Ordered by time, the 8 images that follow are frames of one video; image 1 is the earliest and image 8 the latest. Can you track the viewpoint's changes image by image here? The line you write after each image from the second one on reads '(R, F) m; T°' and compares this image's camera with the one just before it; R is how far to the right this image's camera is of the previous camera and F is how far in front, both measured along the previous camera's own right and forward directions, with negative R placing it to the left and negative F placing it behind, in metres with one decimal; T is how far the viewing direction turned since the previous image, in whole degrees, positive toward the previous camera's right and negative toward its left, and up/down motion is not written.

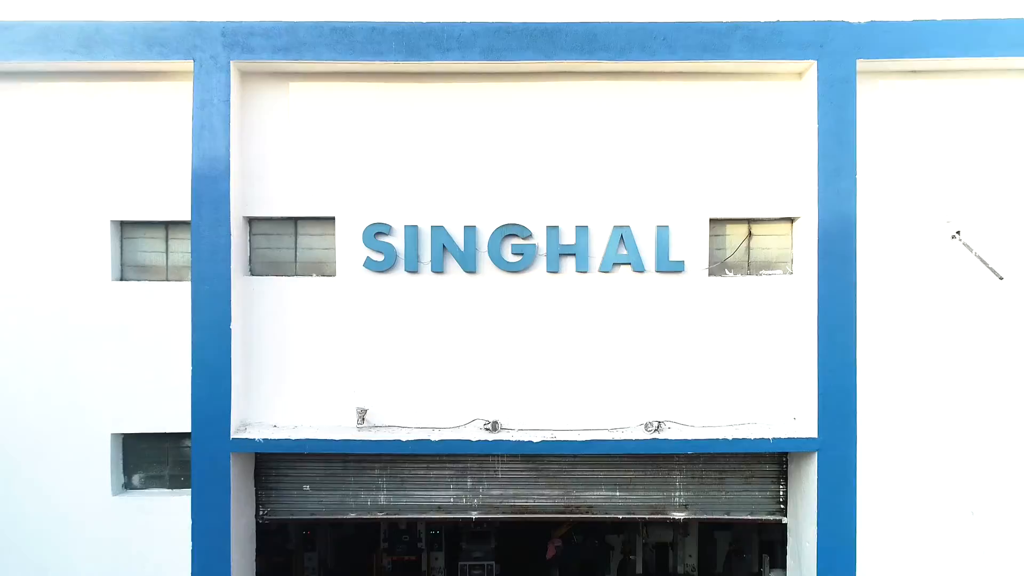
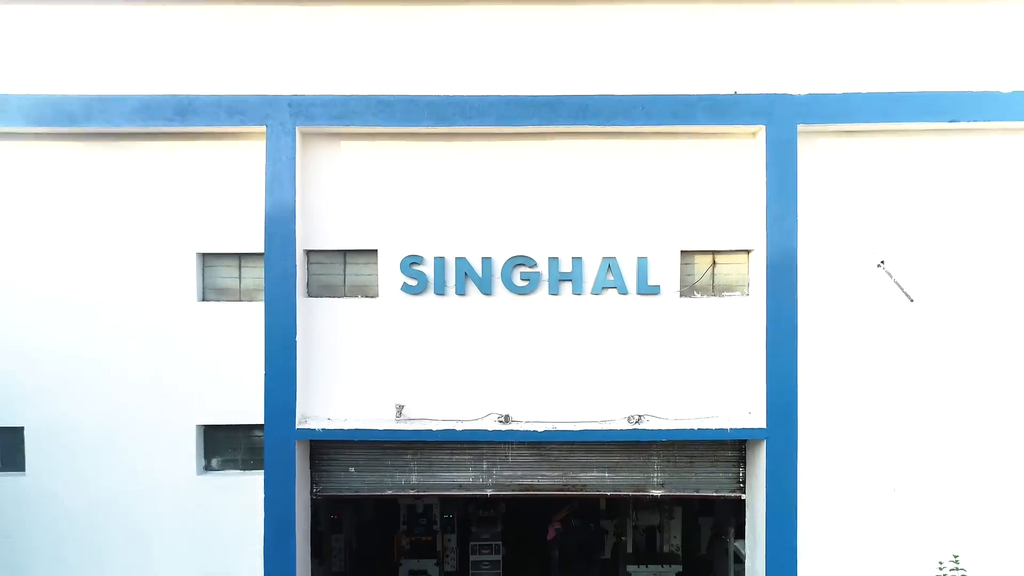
(0.0, -0.4) m; 0°
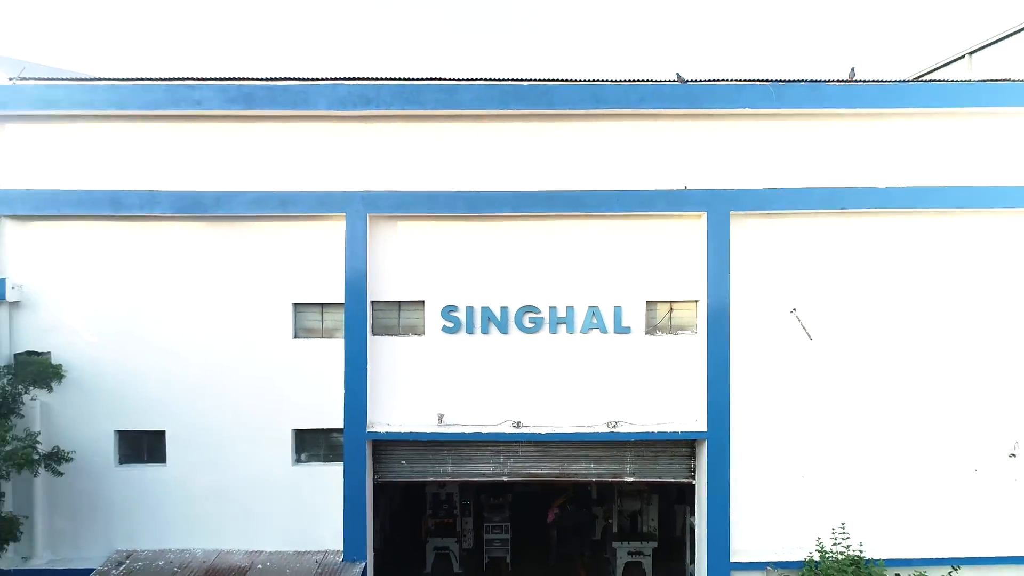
(-0.1, -0.9) m; 0°
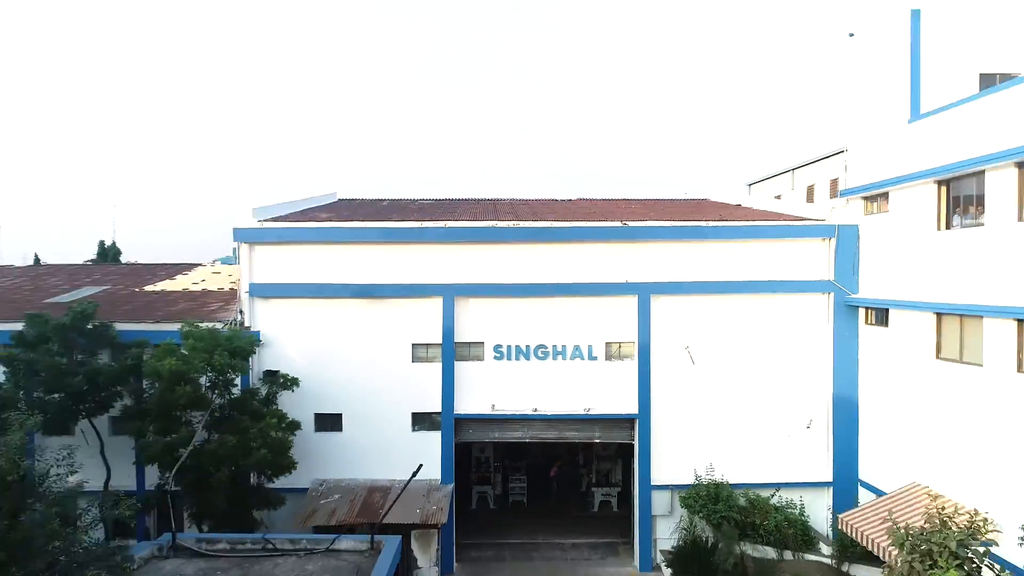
(-0.2, -2.6) m; 0°
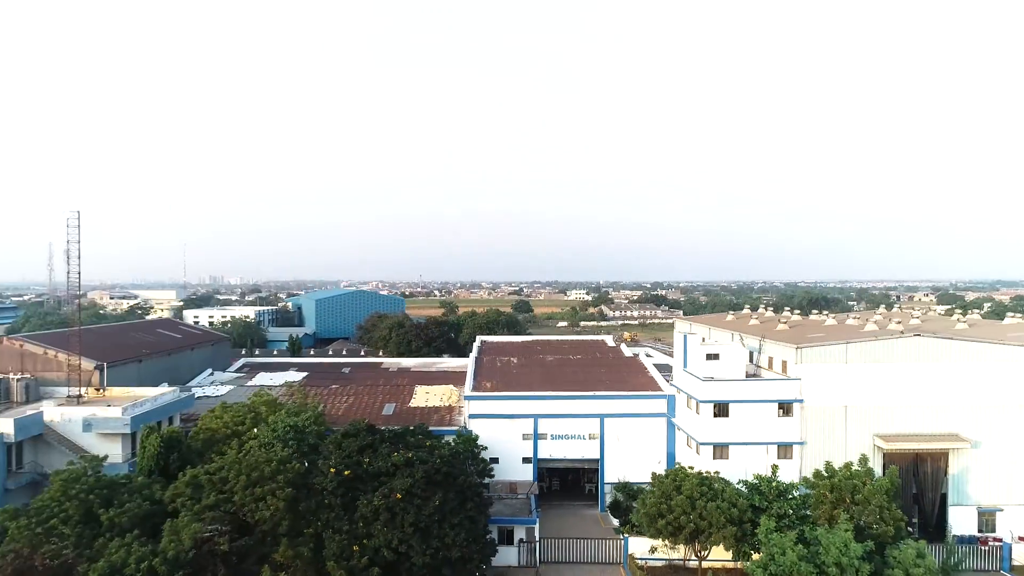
(-1.0, -11.3) m; 0°
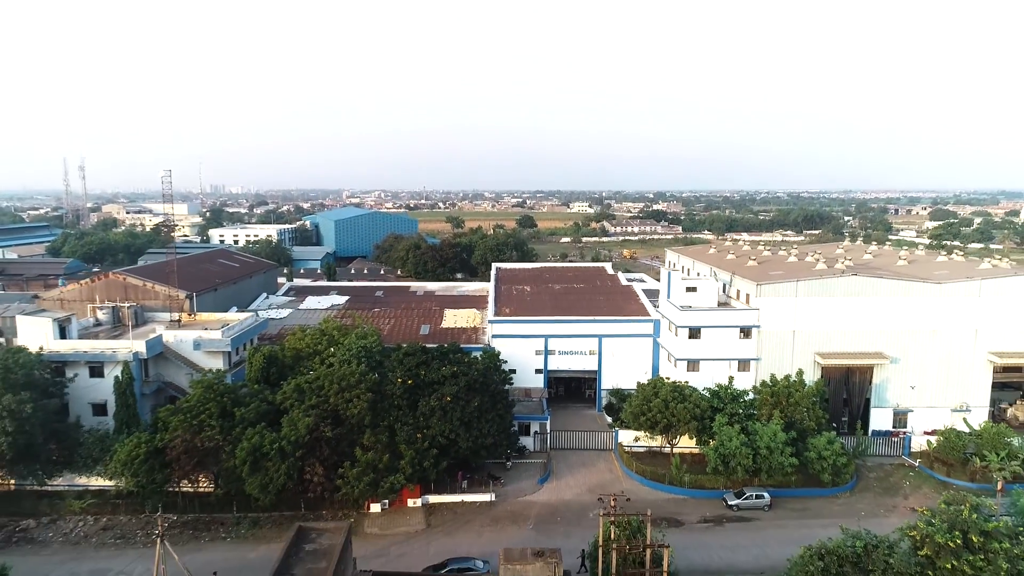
(-0.4, -3.6) m; 0°
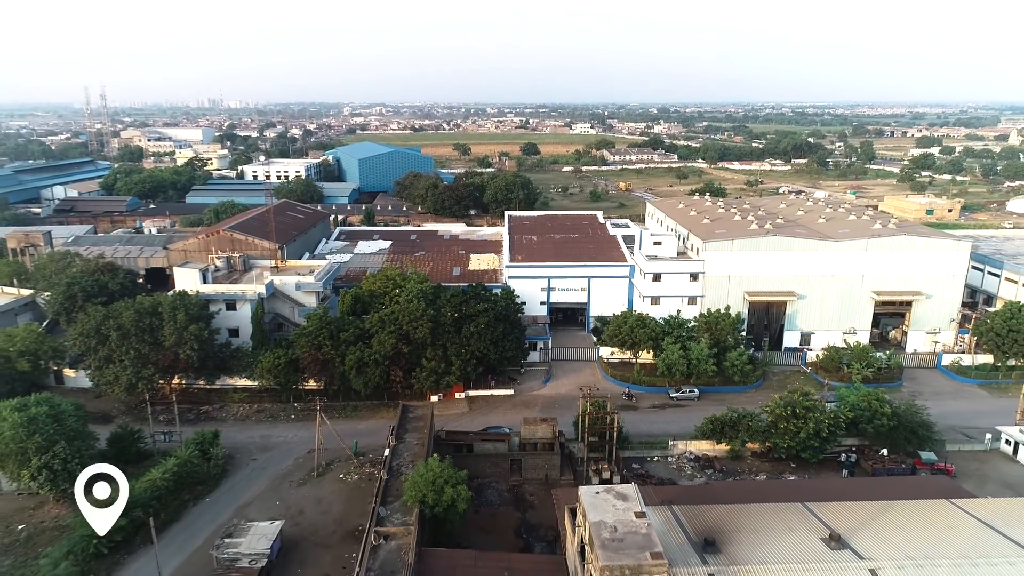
(-0.4, -6.9) m; 0°
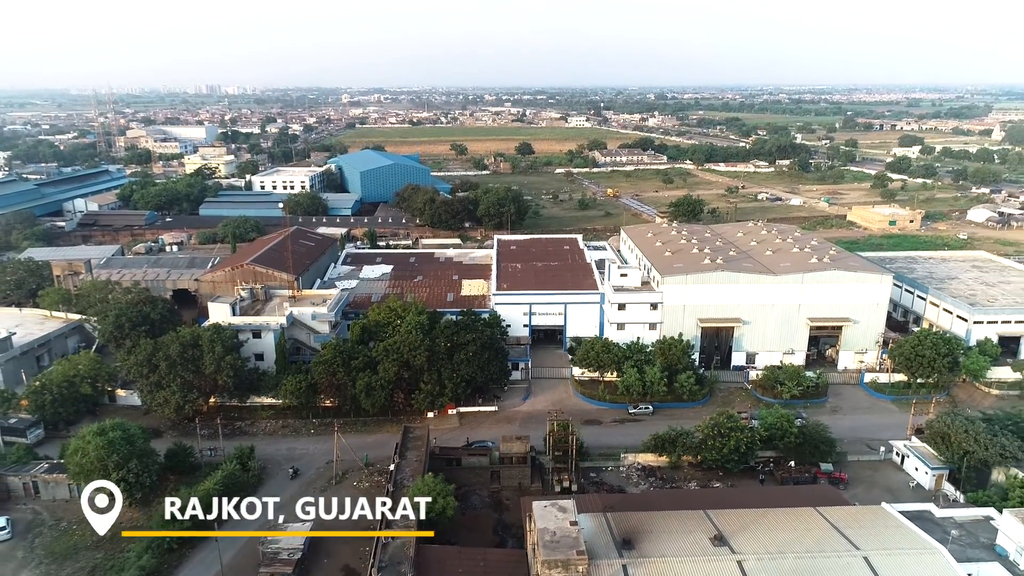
(+0.6, -4.1) m; 0°
